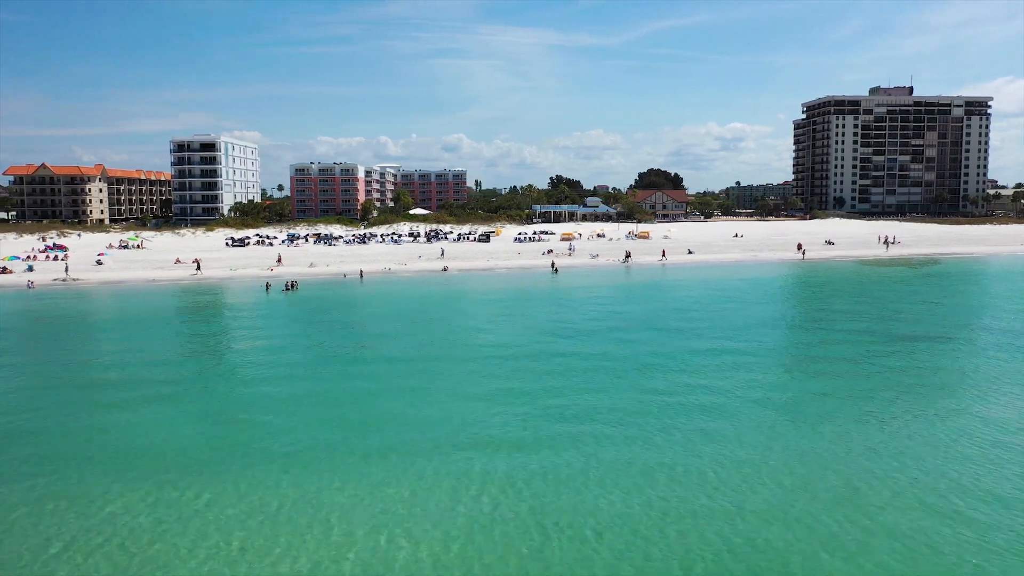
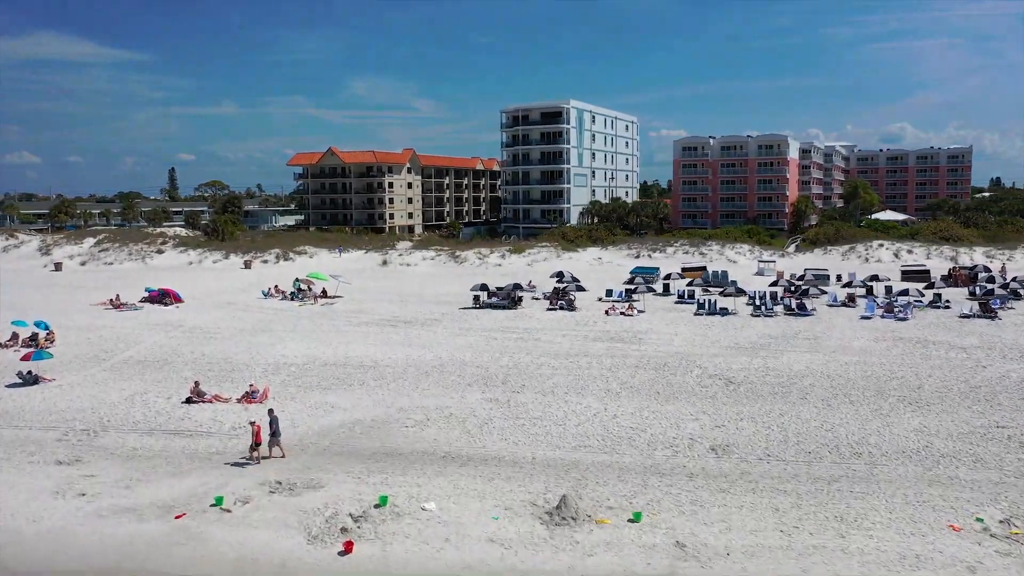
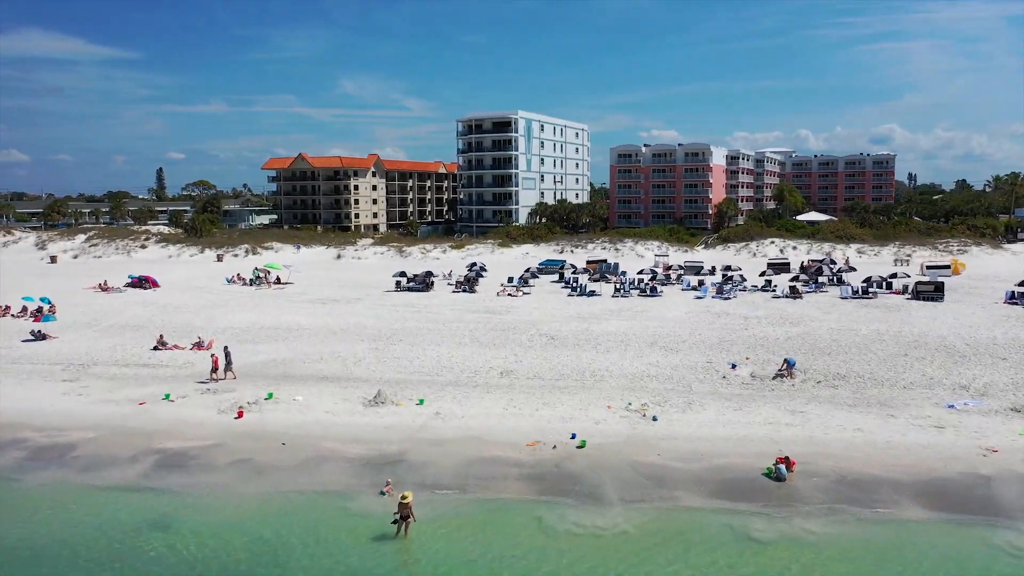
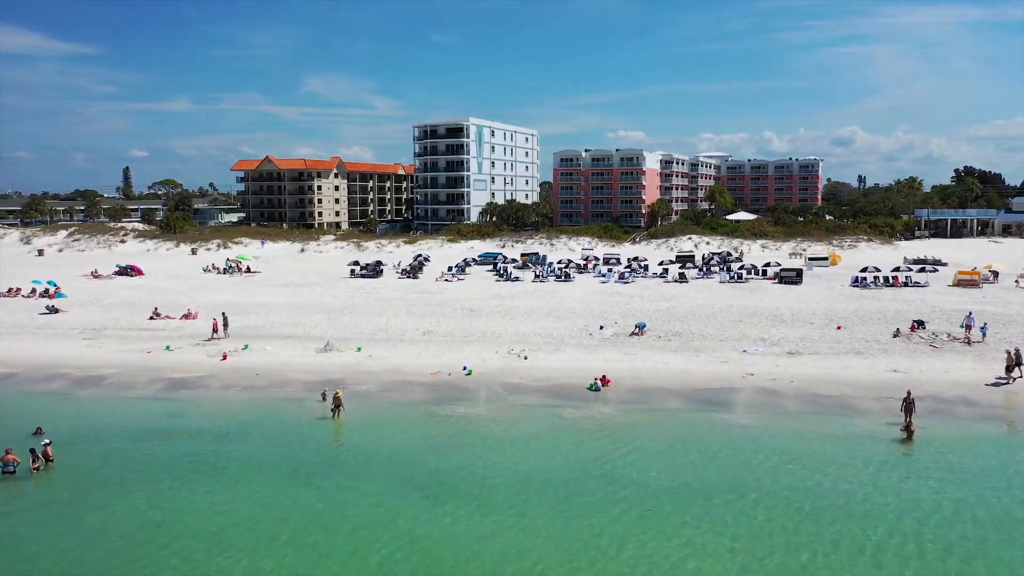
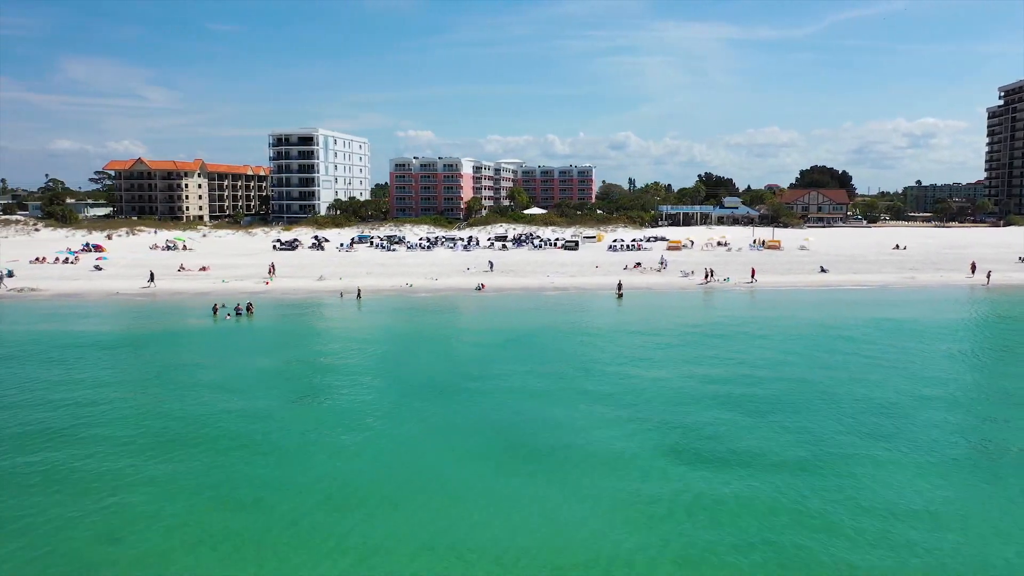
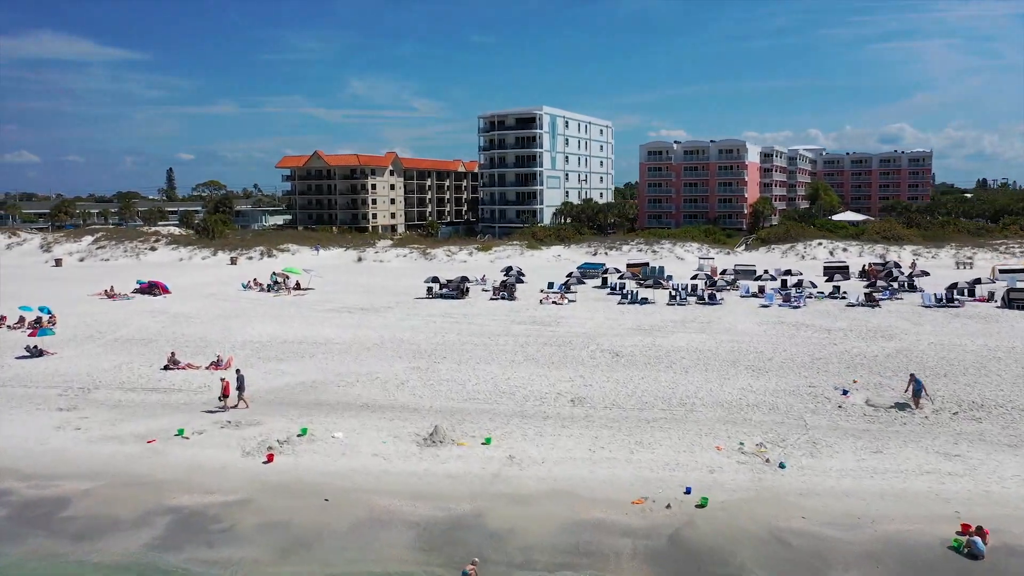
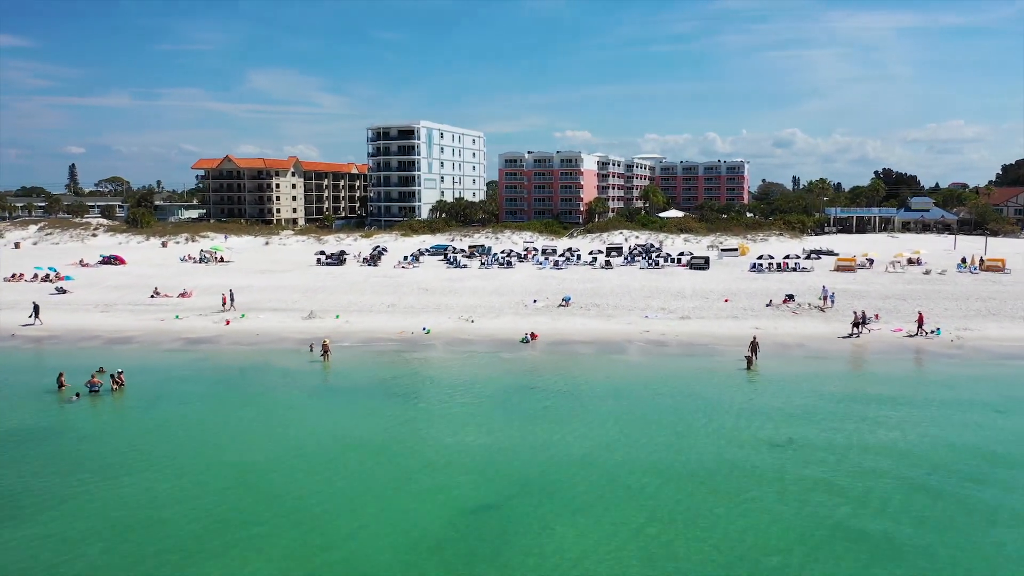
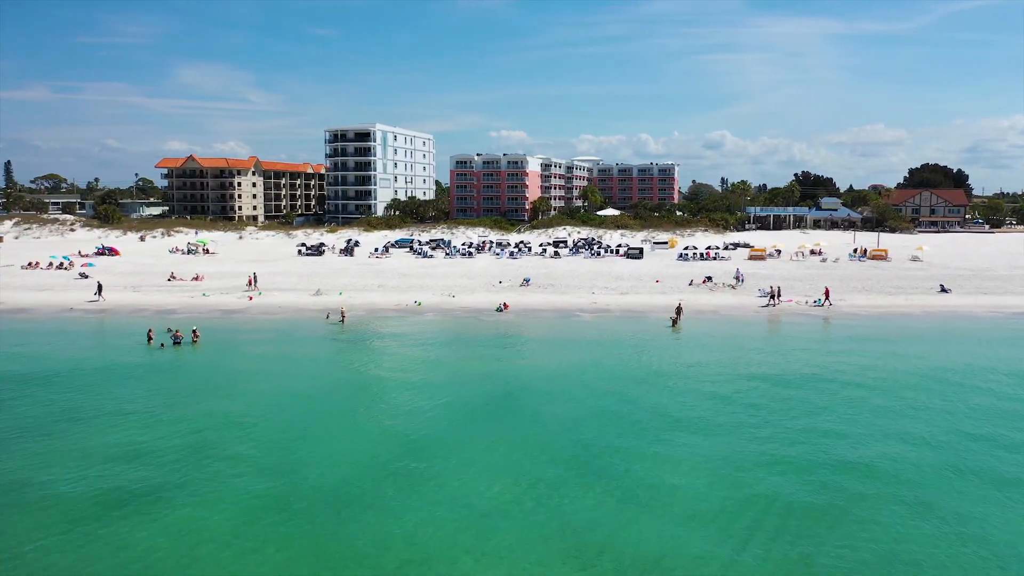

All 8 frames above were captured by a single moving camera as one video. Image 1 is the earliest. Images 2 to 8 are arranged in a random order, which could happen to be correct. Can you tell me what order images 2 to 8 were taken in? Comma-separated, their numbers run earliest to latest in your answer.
5, 8, 7, 4, 3, 6, 2
